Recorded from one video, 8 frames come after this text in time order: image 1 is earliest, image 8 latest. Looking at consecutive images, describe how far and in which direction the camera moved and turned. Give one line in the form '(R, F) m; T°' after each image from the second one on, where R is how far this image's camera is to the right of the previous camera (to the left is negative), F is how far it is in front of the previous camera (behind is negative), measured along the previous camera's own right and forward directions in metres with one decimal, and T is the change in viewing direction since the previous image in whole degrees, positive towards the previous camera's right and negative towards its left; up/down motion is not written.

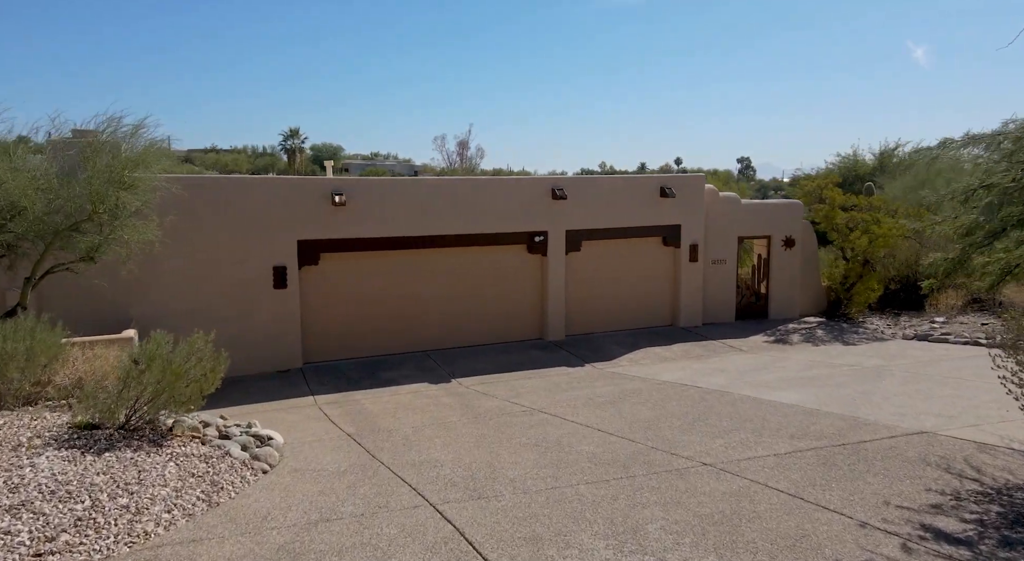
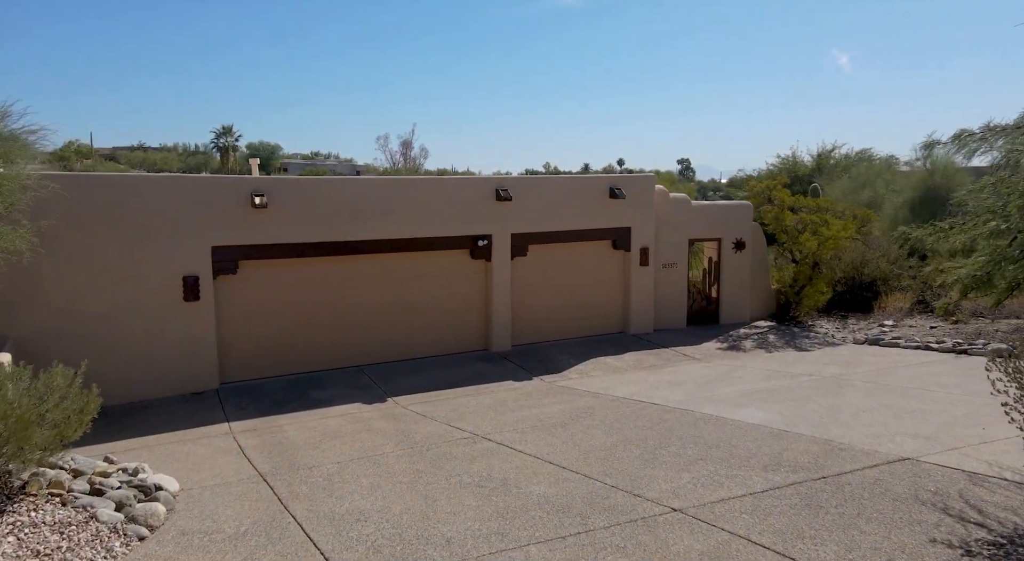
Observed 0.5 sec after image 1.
(+0.1, +1.0) m; +4°
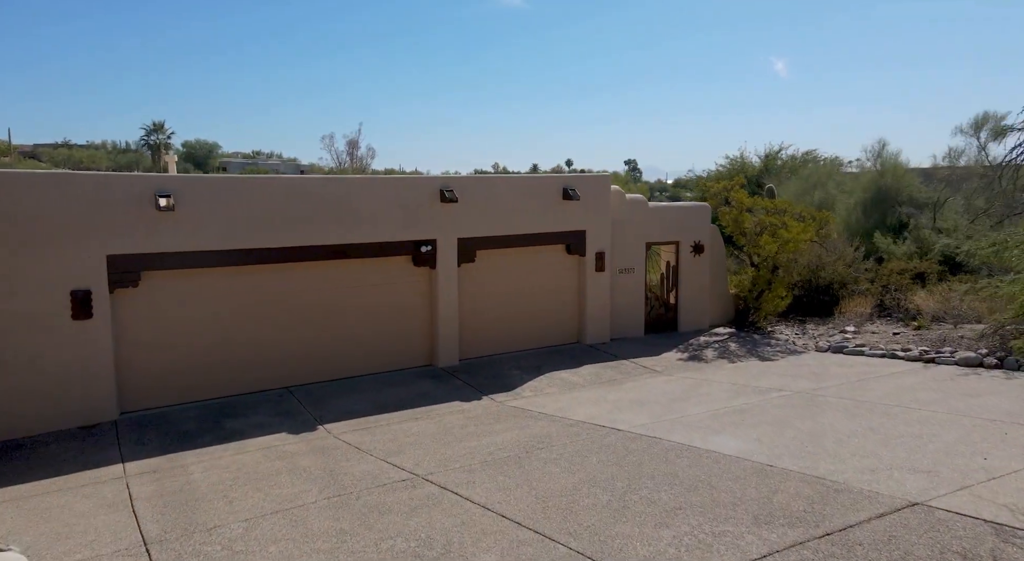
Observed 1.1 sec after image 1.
(+0.1, +1.2) m; +4°
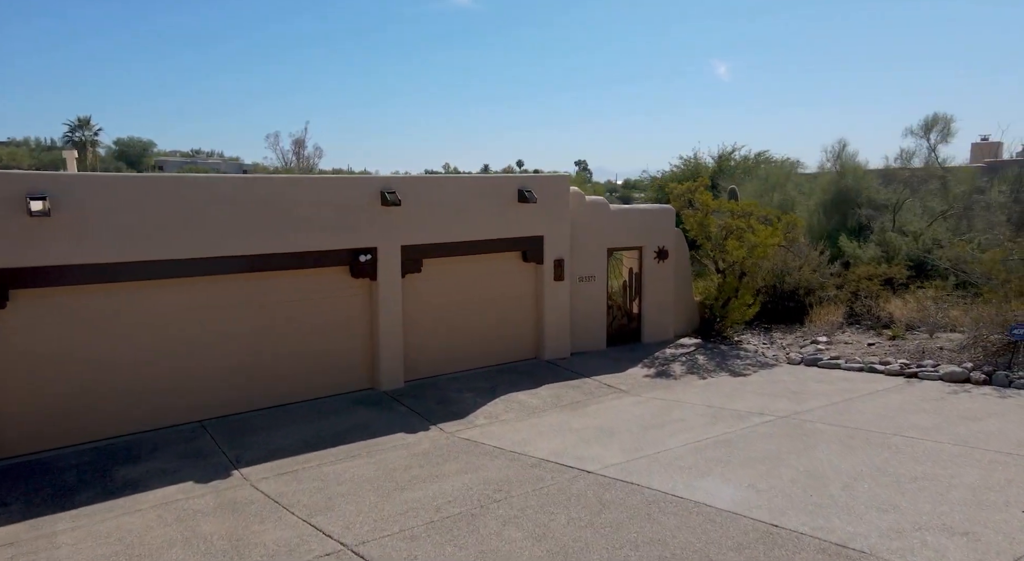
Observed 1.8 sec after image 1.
(0.0, +1.4) m; +4°
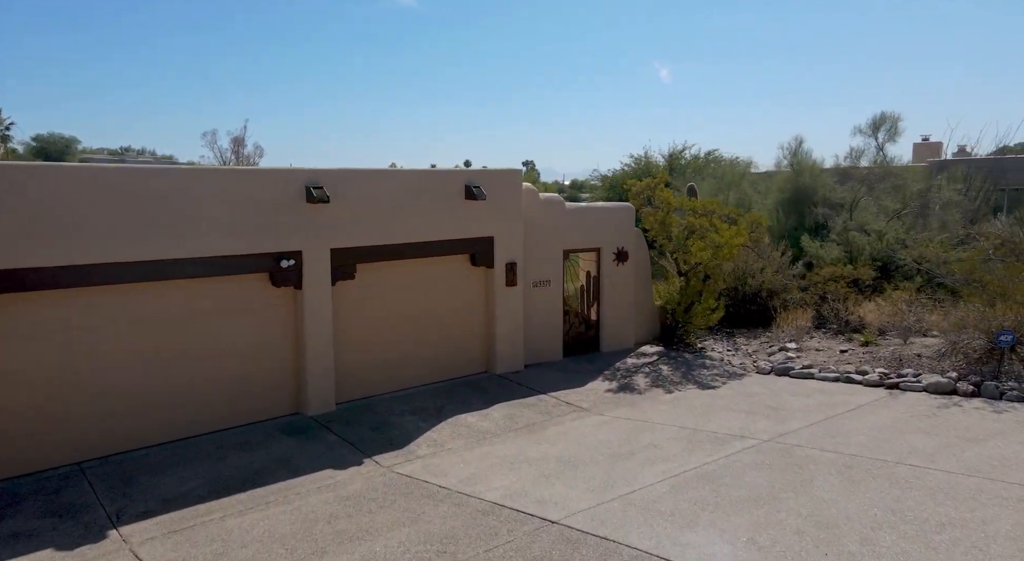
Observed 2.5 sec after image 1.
(0.0, +1.4) m; +4°
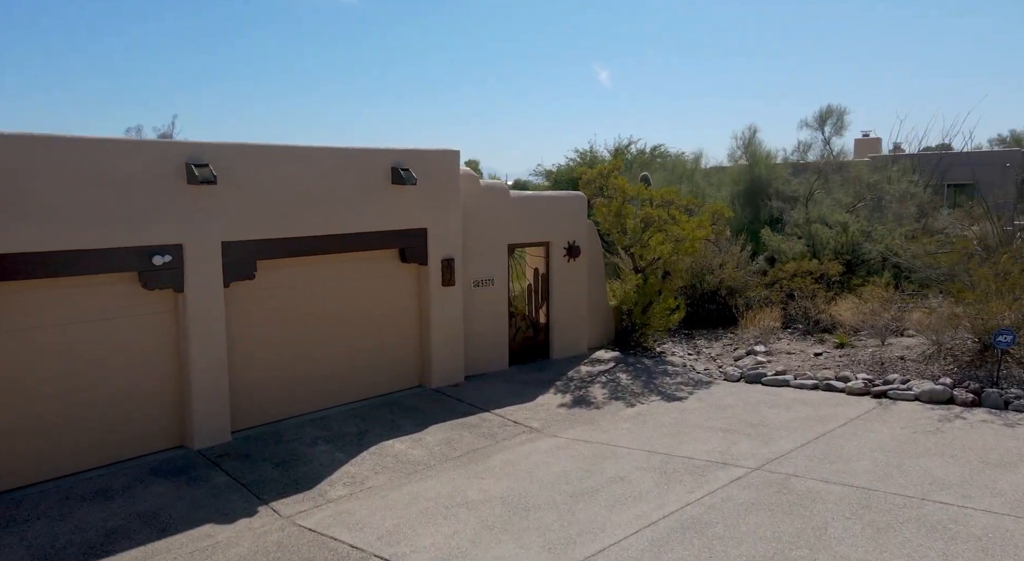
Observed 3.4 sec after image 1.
(+0.1, +1.8) m; +4°
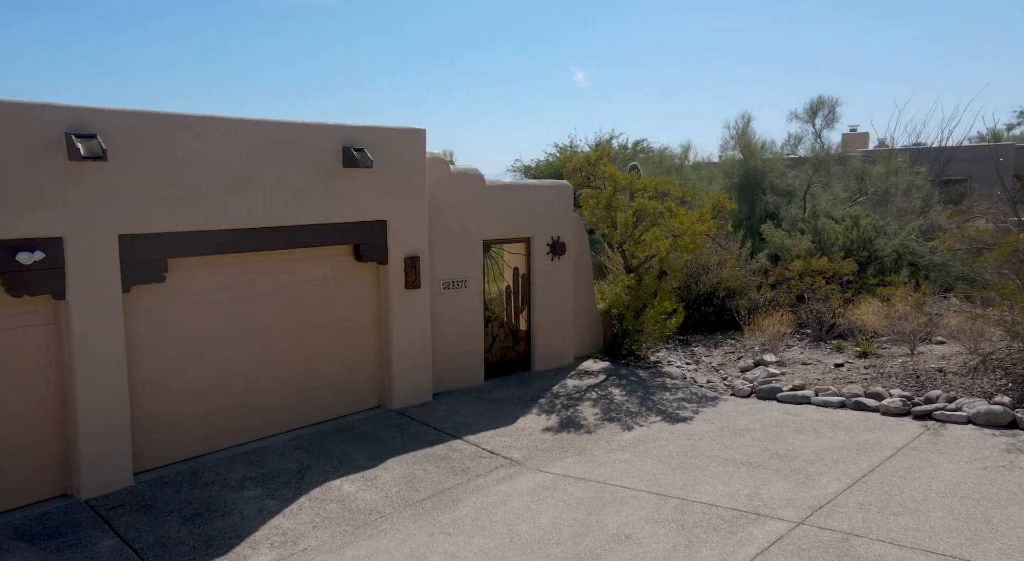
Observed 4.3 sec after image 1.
(0.0, +1.8) m; +2°
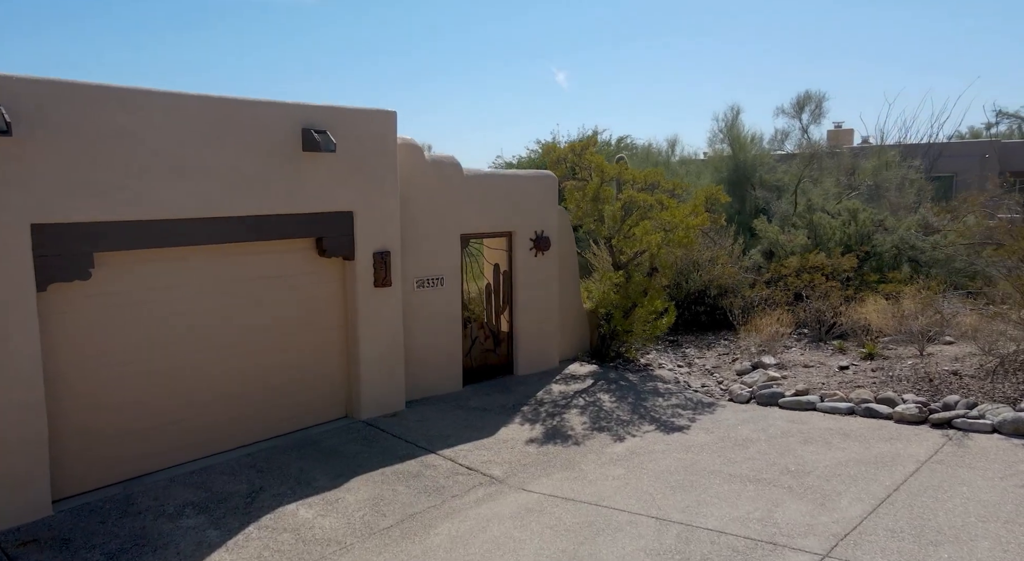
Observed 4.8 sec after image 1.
(0.0, +0.9) m; +1°
